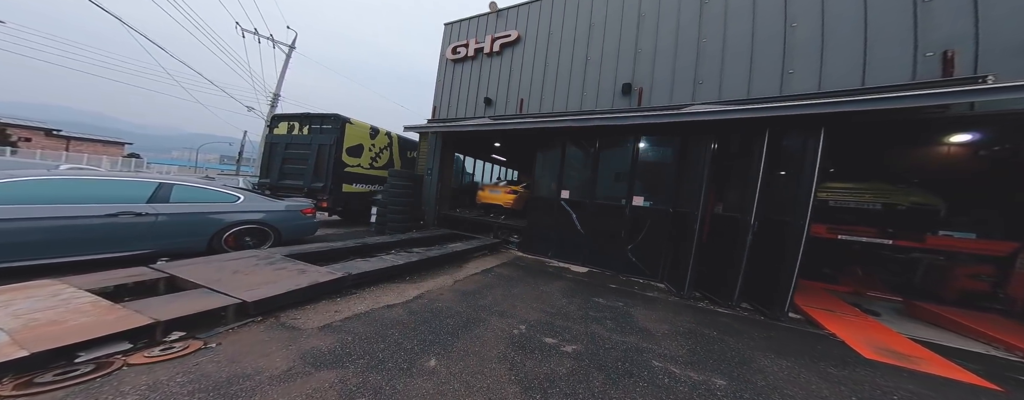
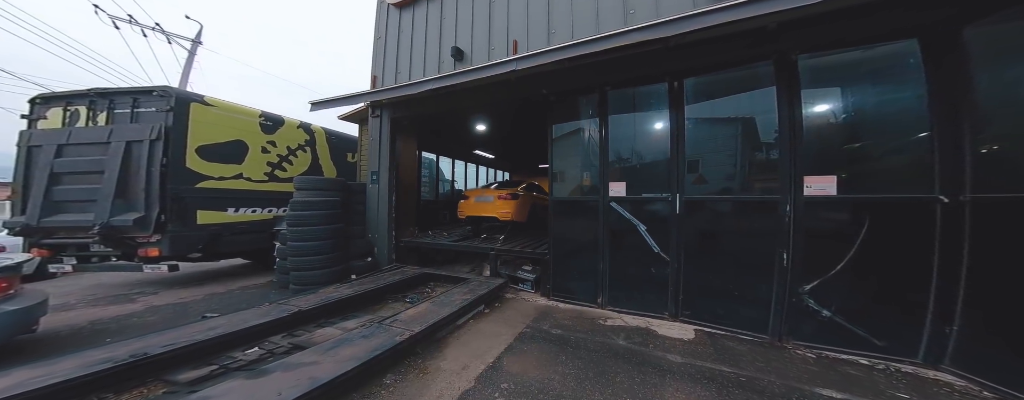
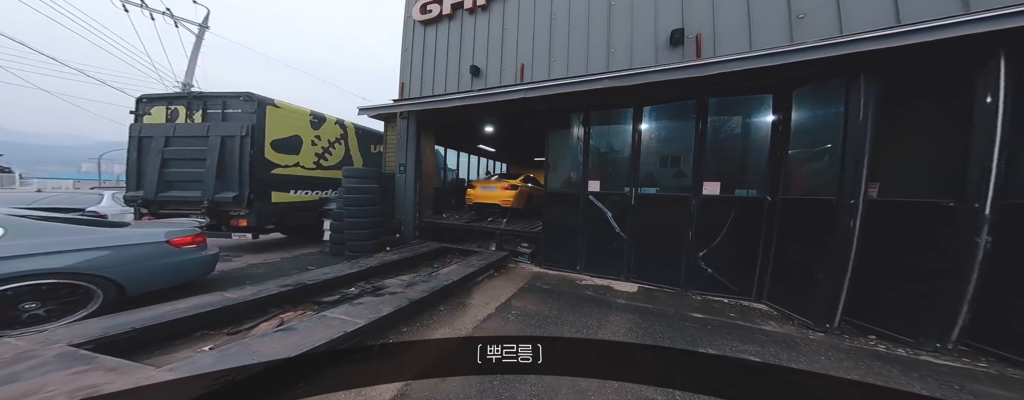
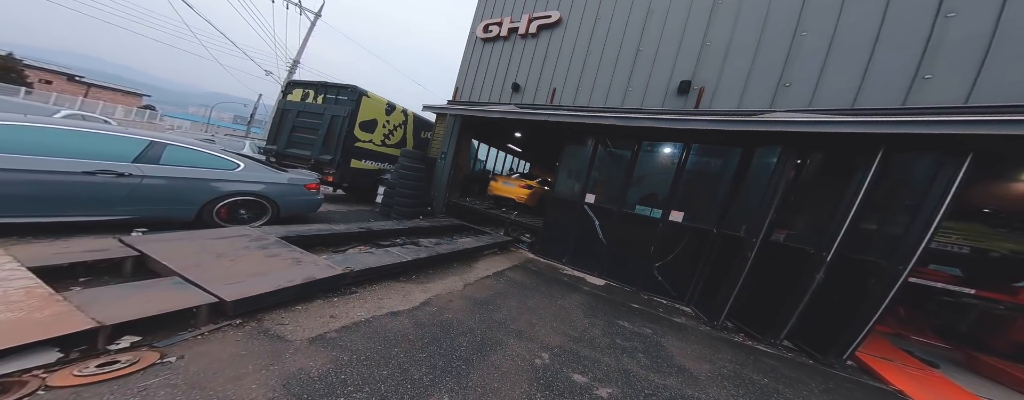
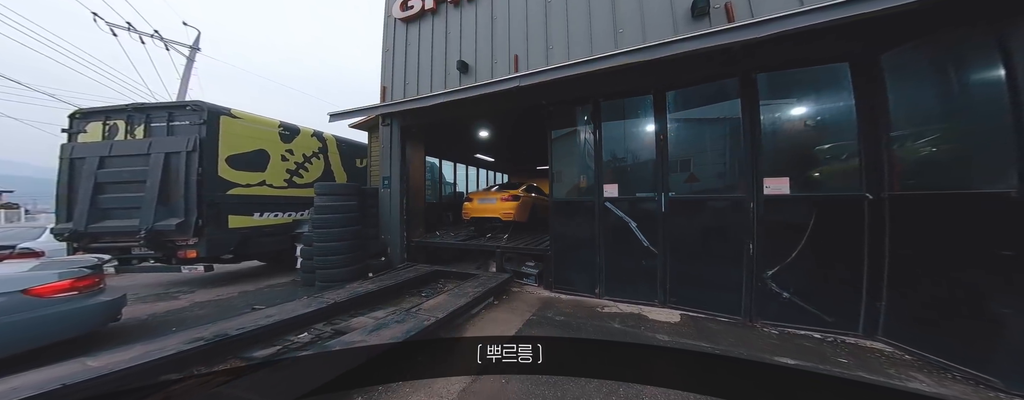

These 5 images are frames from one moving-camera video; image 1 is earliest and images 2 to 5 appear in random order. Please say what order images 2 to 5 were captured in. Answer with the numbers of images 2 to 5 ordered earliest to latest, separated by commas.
4, 3, 5, 2
